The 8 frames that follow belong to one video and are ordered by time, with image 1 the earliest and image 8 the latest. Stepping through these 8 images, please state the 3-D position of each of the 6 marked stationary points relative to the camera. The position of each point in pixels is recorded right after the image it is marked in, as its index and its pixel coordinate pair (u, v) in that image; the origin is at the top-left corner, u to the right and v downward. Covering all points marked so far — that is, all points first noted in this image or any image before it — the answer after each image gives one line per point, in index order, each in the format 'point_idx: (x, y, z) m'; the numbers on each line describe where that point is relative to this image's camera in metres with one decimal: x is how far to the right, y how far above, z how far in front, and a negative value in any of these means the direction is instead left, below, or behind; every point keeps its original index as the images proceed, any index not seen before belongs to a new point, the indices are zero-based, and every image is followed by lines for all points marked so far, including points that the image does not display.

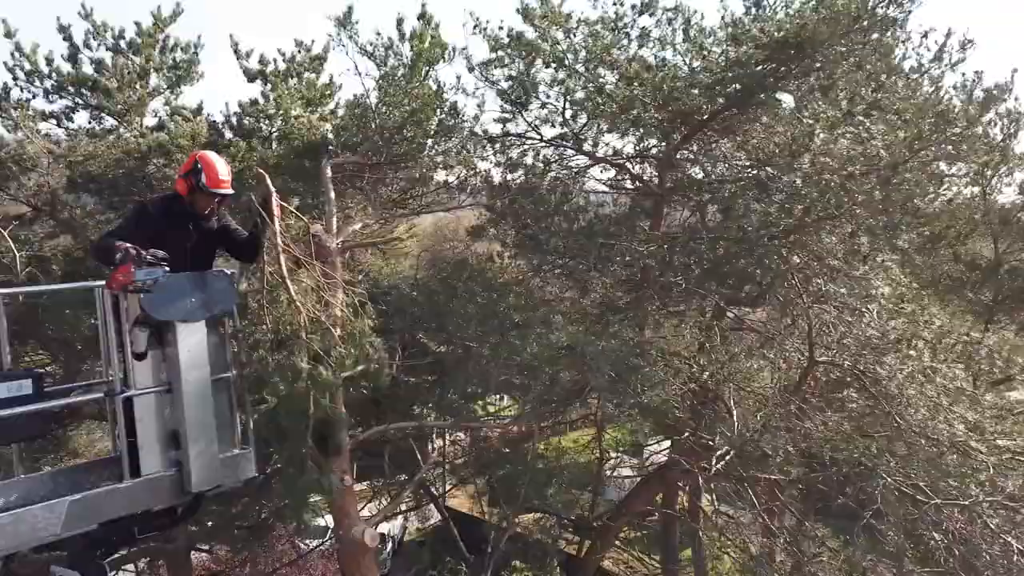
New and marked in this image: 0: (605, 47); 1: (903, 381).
0: (+0.8, +2.3, +7.8) m
1: (+3.3, -0.8, +6.8) m
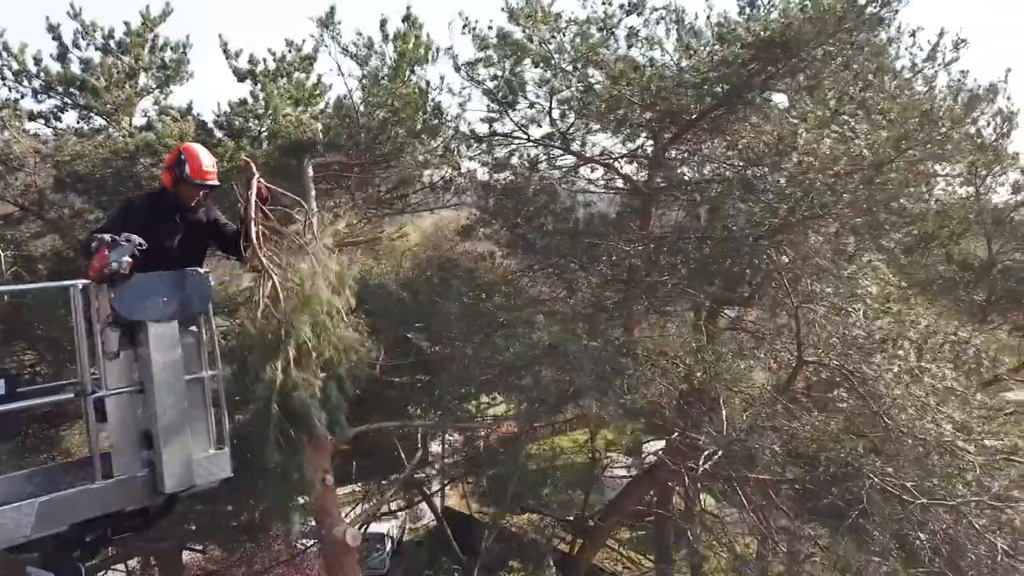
0: (+0.7, +2.3, +7.8) m
1: (+3.2, -0.8, +6.8) m
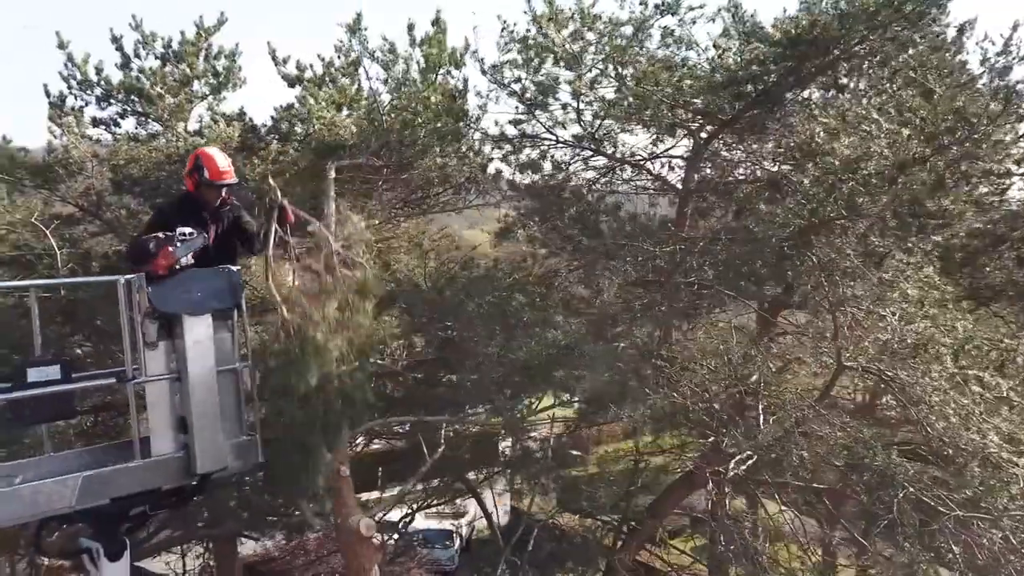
0: (+1.0, +2.3, +7.8) m
1: (+3.4, -0.8, +6.6) m
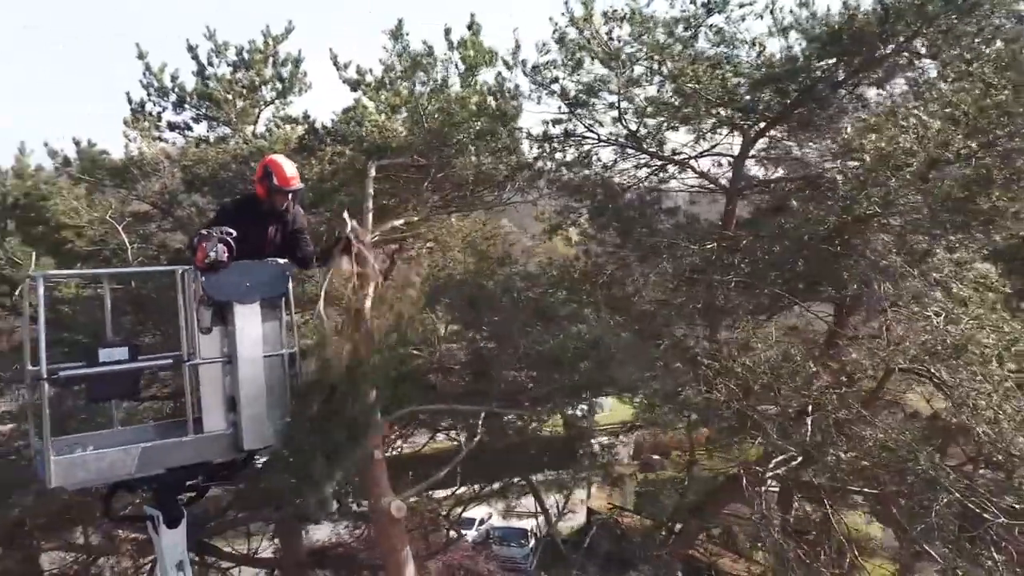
0: (+1.4, +2.3, +7.8) m
1: (+3.6, -0.8, +6.4) m
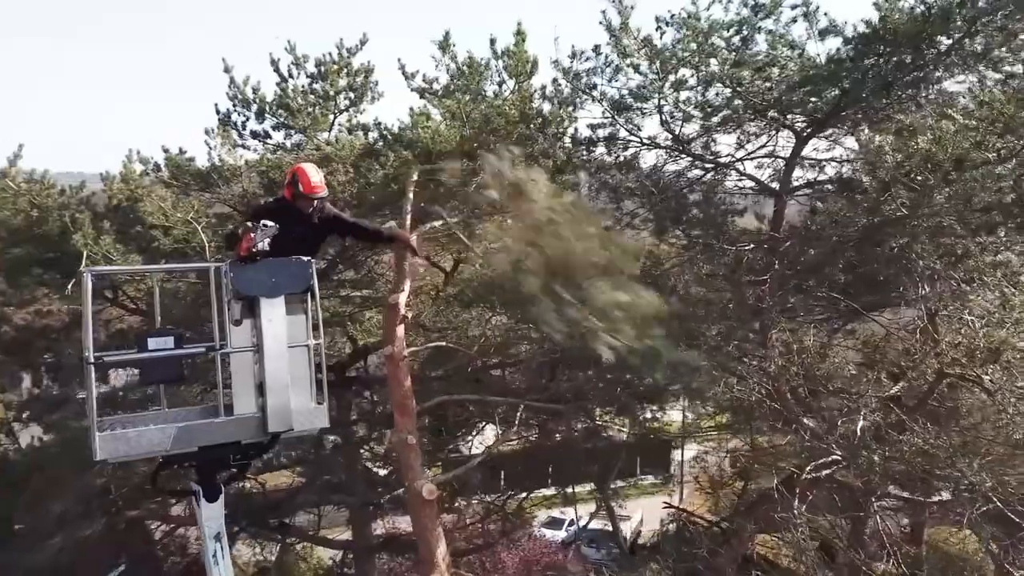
0: (+1.9, +2.3, +8.0) m
1: (+3.8, -0.8, +6.2) m
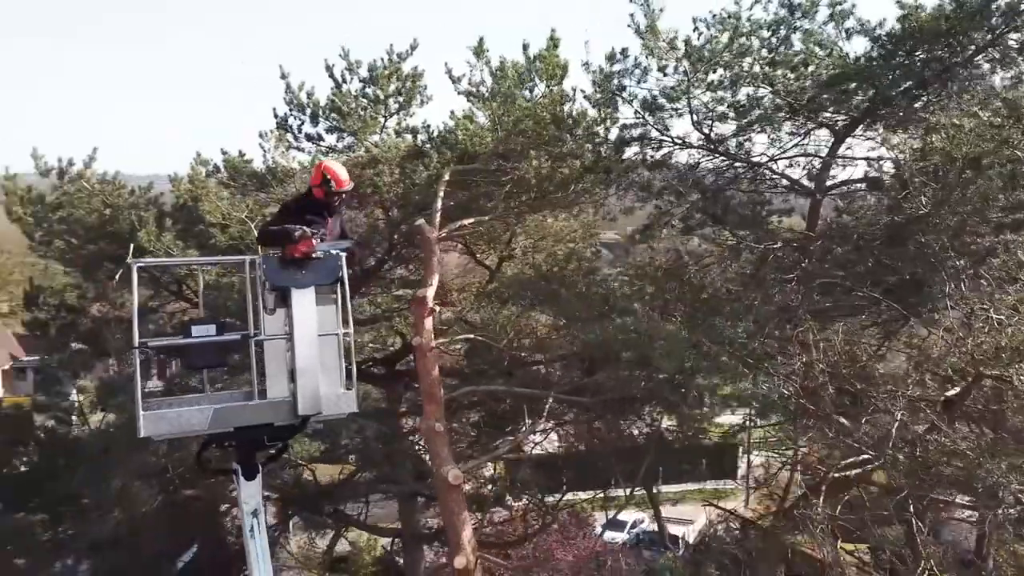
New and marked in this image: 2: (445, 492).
0: (+2.2, +2.3, +8.0) m
1: (+4.0, -0.8, +6.1) m
2: (-0.6, -1.7, +6.8) m
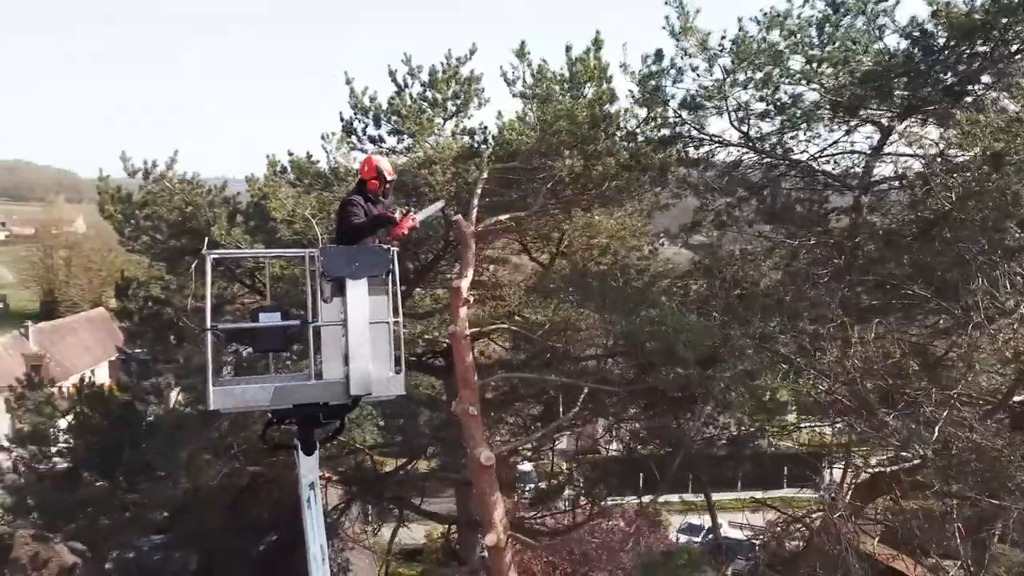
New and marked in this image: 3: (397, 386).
0: (+2.6, +2.4, +8.1) m
1: (+4.2, -0.8, +6.0) m
2: (-0.3, -1.7, +7.2) m
3: (-1.0, -0.7, +6.3) m
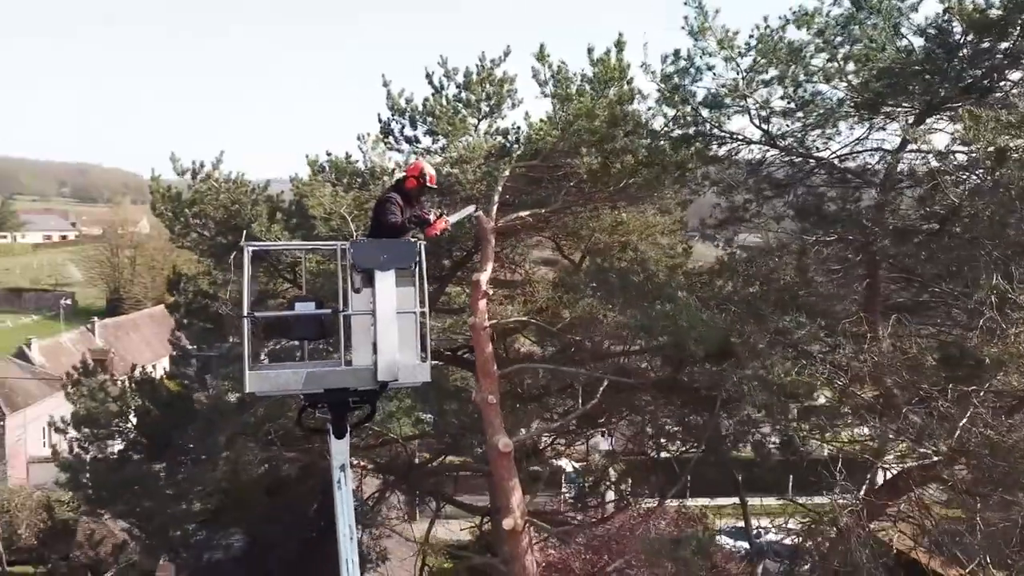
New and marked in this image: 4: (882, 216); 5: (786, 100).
0: (+2.9, +2.4, +8.2) m
1: (+4.3, -0.8, +6.0) m
2: (-0.2, -1.6, +7.5) m
3: (-0.8, -0.7, +6.6) m
4: (+3.5, +0.7, +7.6) m
5: (+2.8, +2.0, +8.4) m
